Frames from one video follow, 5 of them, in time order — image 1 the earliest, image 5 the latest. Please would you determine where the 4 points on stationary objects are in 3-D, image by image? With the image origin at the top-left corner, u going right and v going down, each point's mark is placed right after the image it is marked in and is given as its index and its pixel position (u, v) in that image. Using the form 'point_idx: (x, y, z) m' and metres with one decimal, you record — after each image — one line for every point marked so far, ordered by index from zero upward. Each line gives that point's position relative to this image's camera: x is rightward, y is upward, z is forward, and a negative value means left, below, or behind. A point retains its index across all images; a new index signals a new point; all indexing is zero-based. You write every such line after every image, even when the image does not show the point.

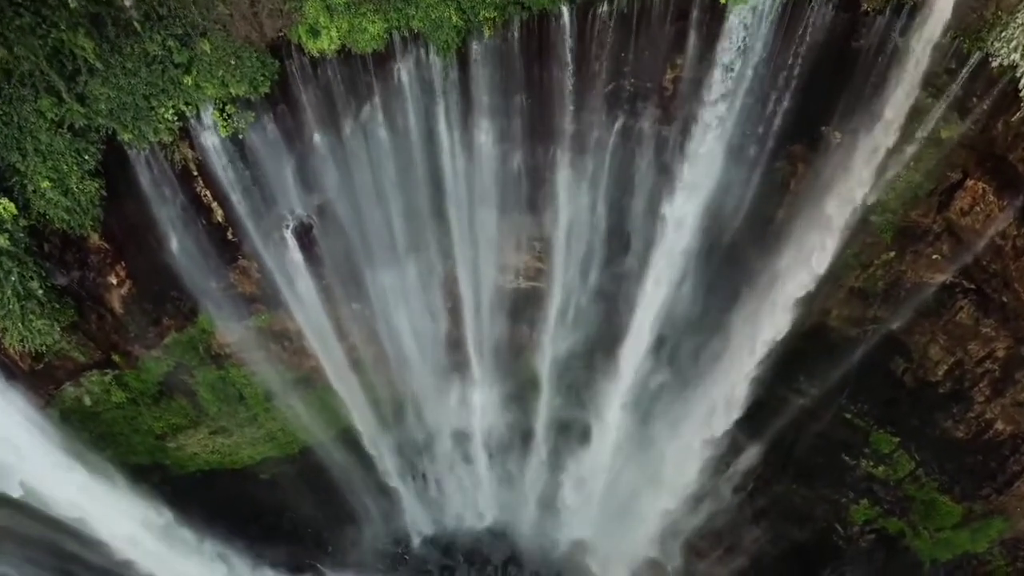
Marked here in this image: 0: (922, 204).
0: (+4.7, +1.0, +8.5) m
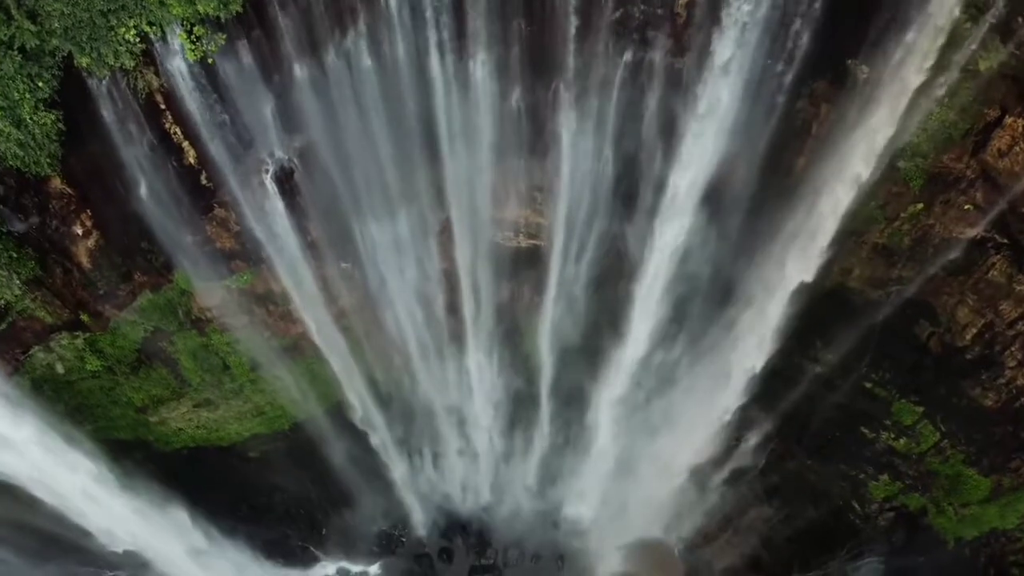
0: (+4.6, +1.5, +7.9) m
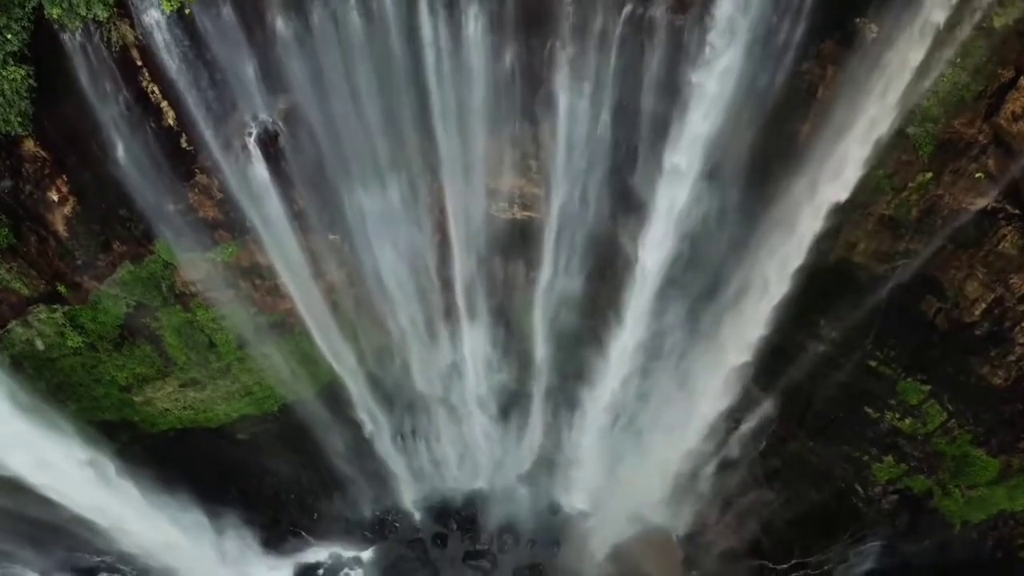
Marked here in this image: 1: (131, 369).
0: (+4.6, +1.8, +7.6) m
1: (-5.0, -1.0, +9.8) m
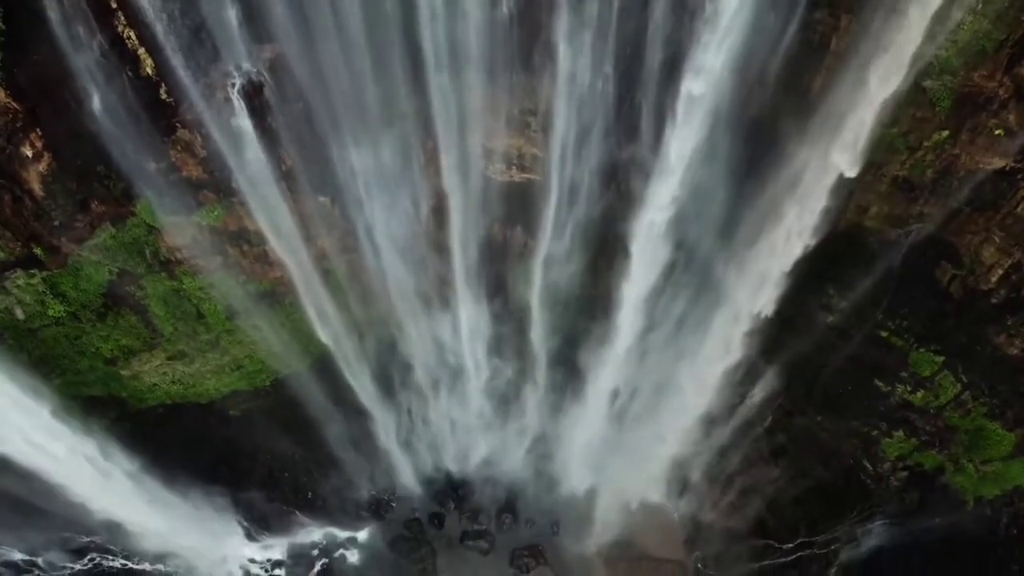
0: (+4.6, +2.2, +7.2) m
1: (-5.0, -0.7, +9.5) m
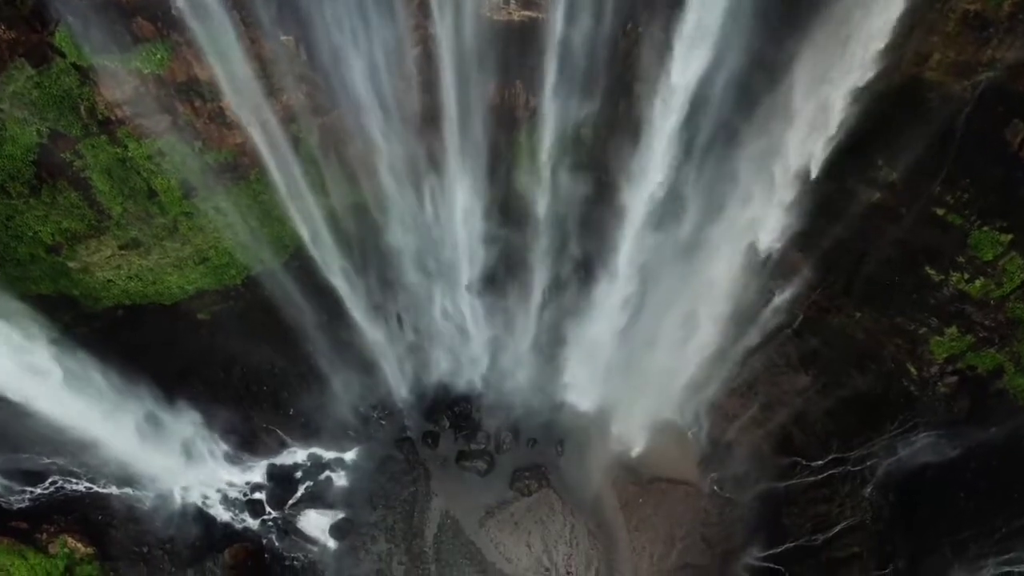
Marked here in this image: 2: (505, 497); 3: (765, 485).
0: (+4.5, +3.5, +5.8) m
1: (-5.0, +0.7, +8.2) m
2: (-0.1, -2.8, +10.2) m
3: (+3.5, -2.7, +10.3) m
